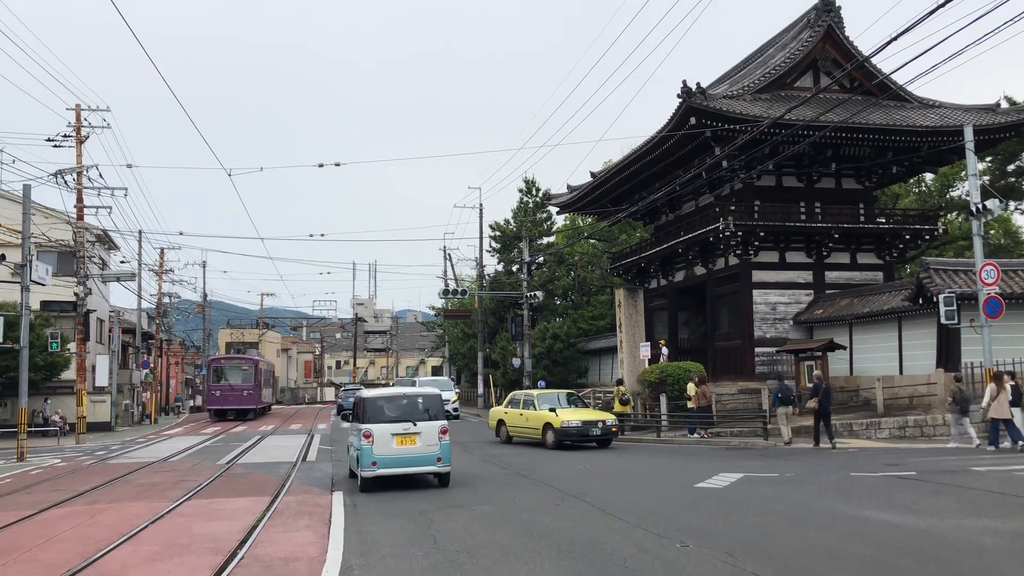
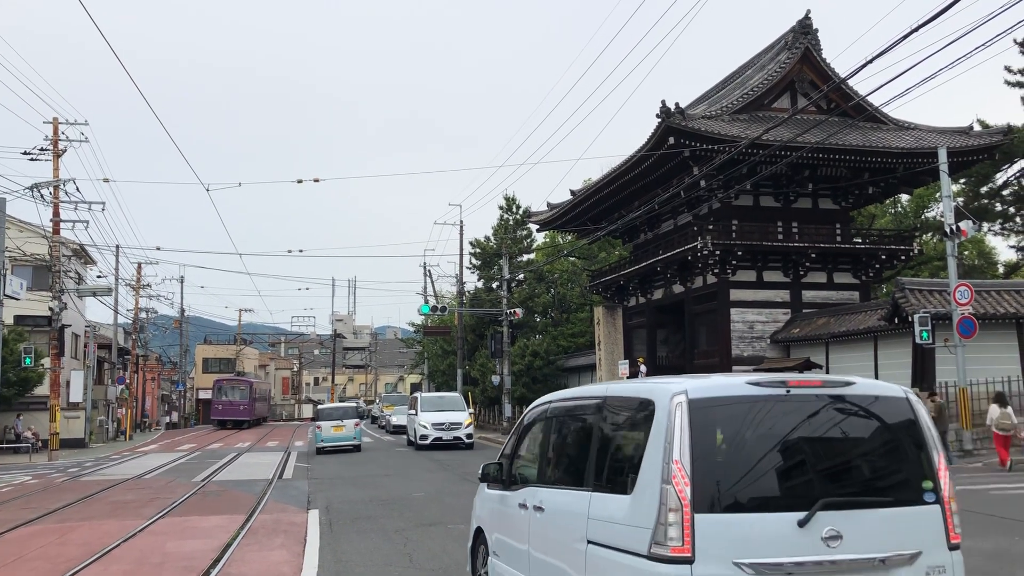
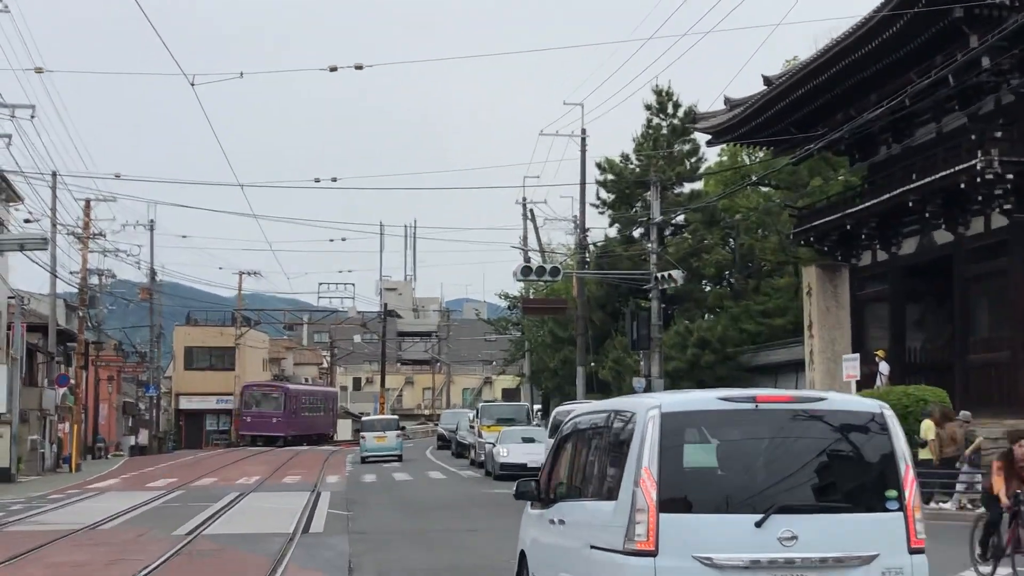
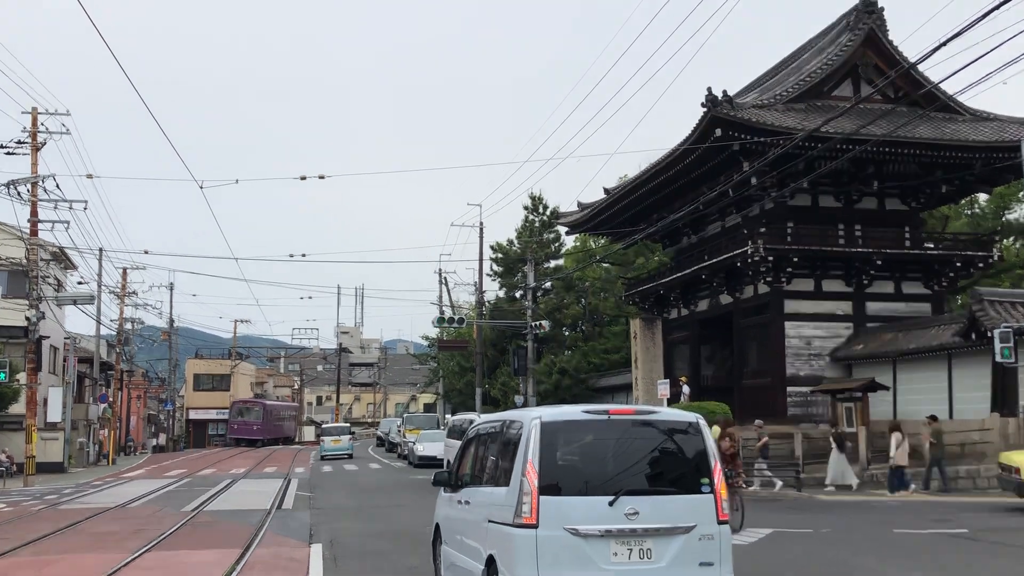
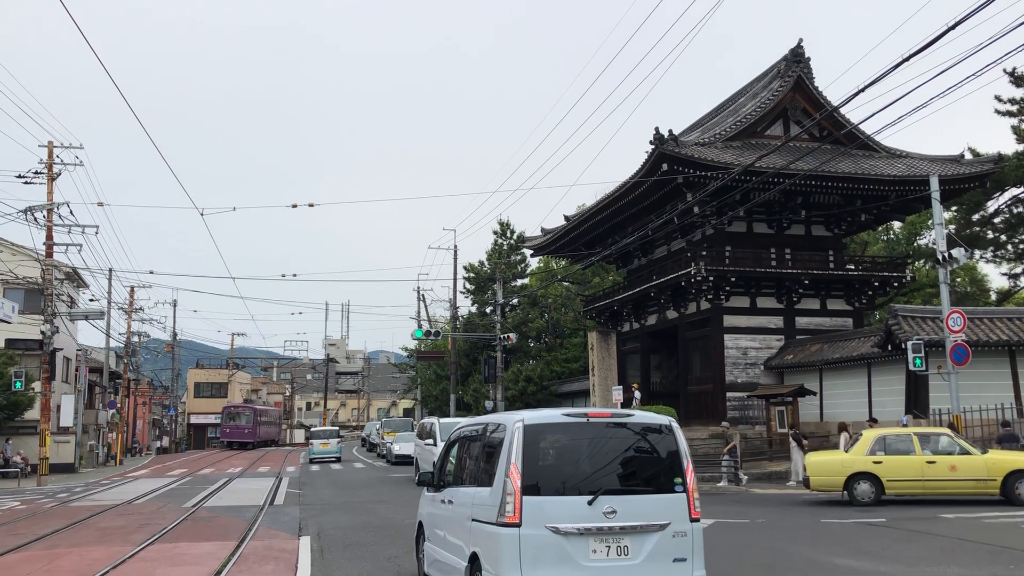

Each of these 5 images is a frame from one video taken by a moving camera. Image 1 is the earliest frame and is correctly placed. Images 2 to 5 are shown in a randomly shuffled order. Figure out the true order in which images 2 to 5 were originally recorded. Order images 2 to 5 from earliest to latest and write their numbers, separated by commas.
2, 5, 4, 3
